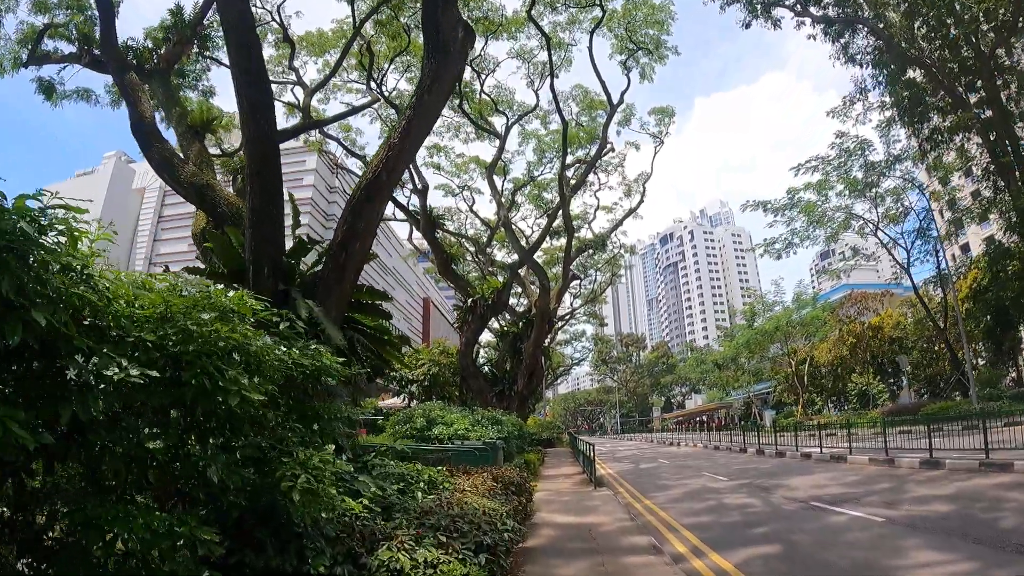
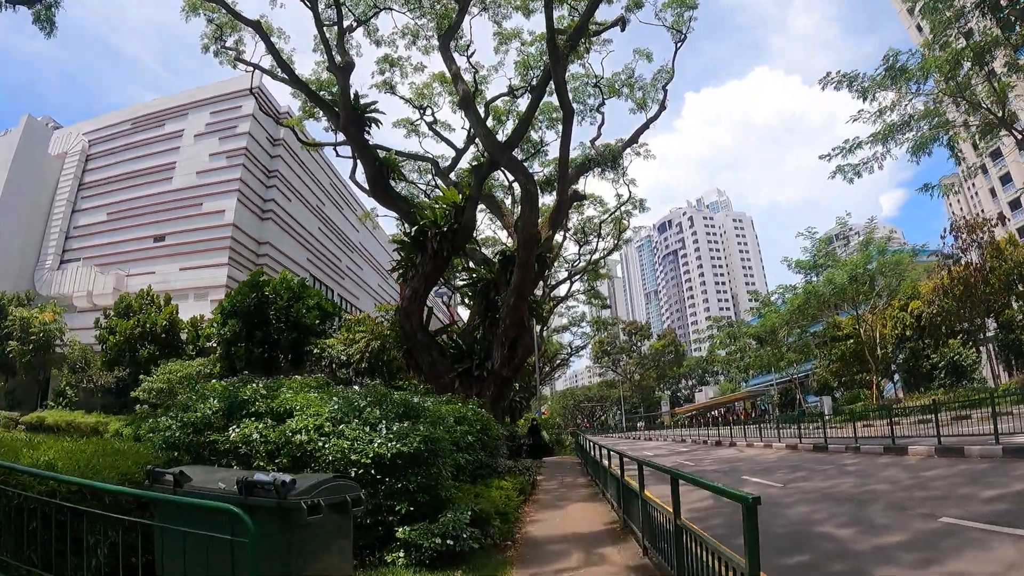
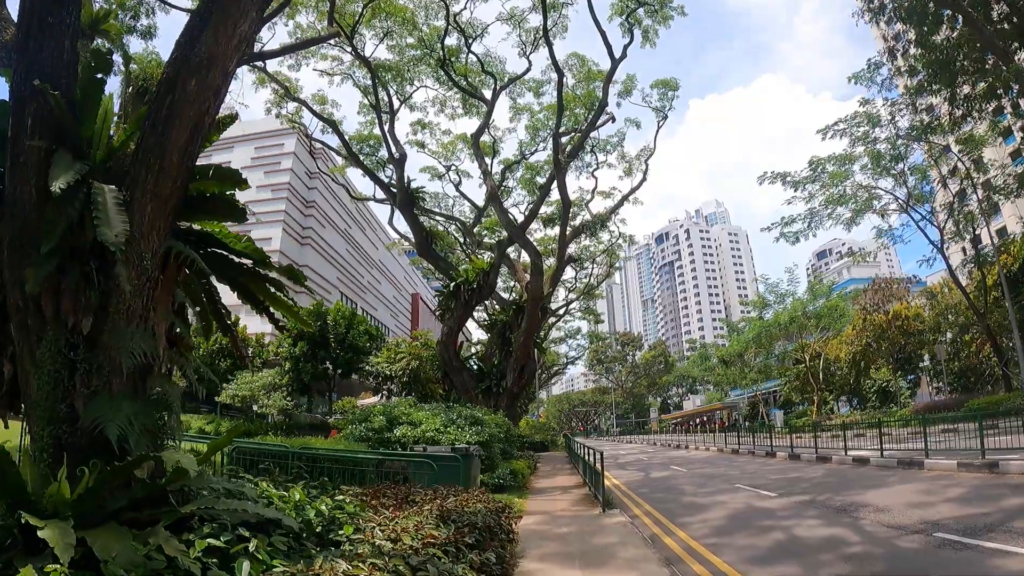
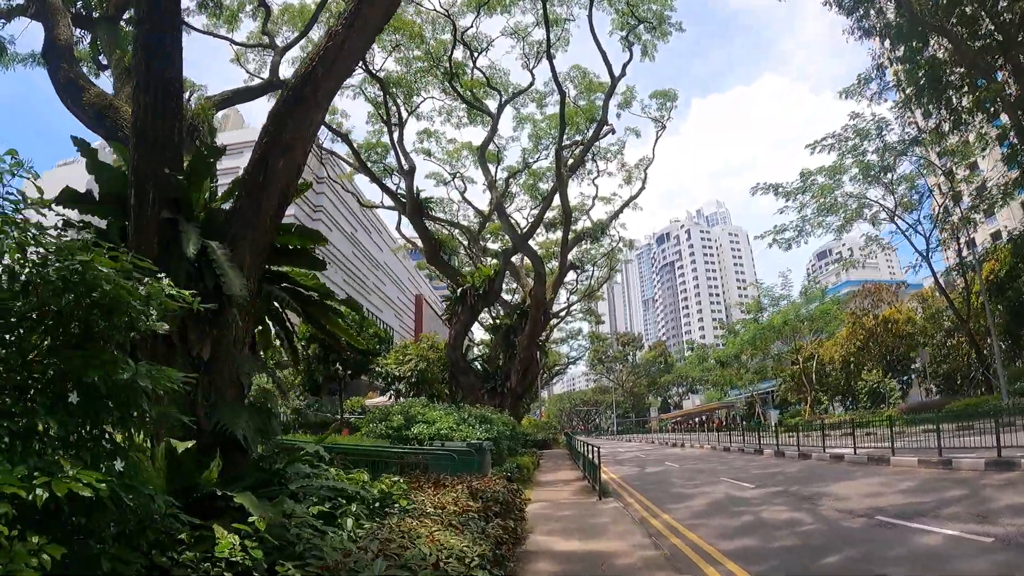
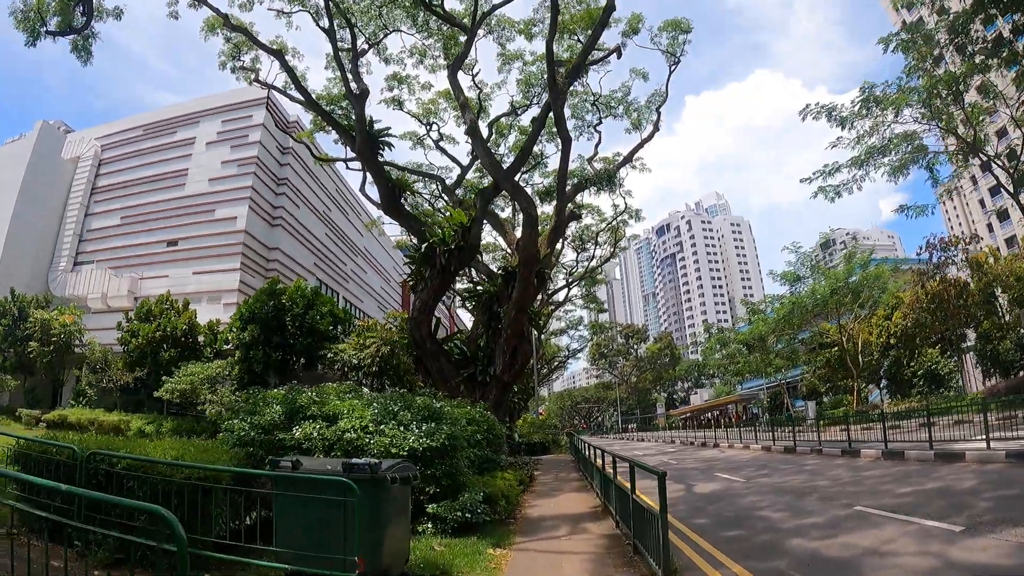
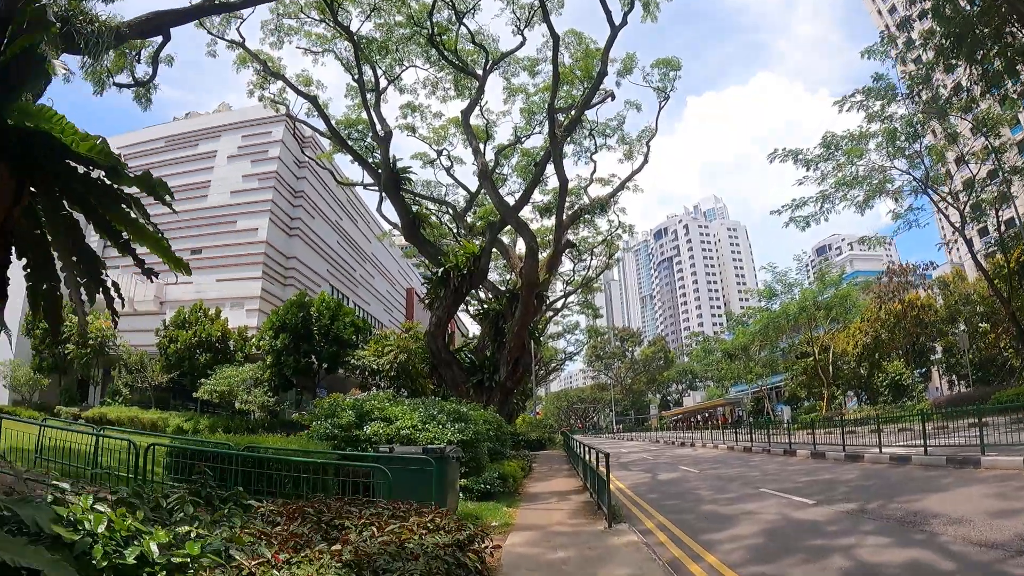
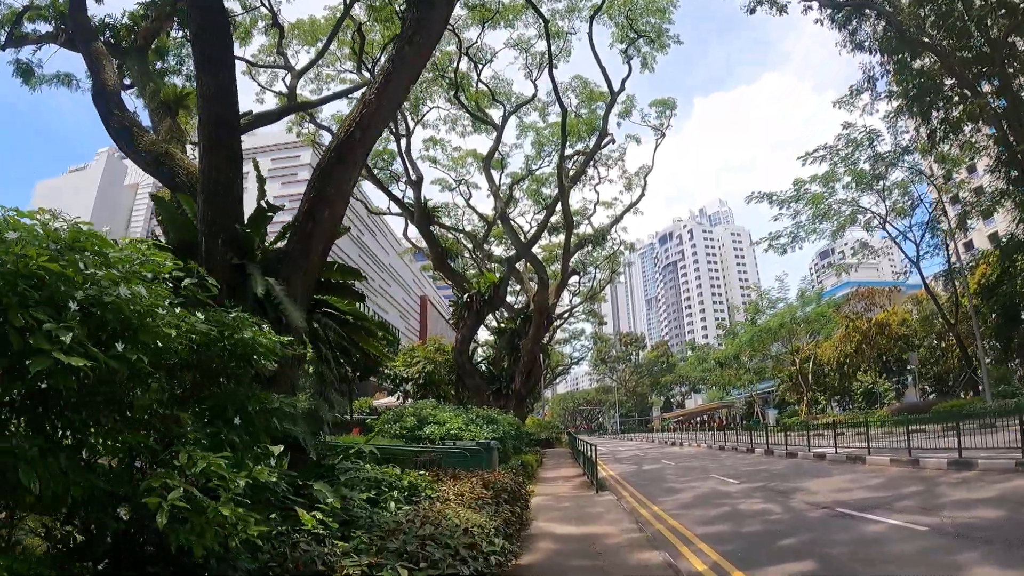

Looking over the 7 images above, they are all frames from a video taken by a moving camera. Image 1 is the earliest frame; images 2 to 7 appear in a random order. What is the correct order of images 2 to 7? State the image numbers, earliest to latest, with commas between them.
7, 4, 3, 6, 5, 2
